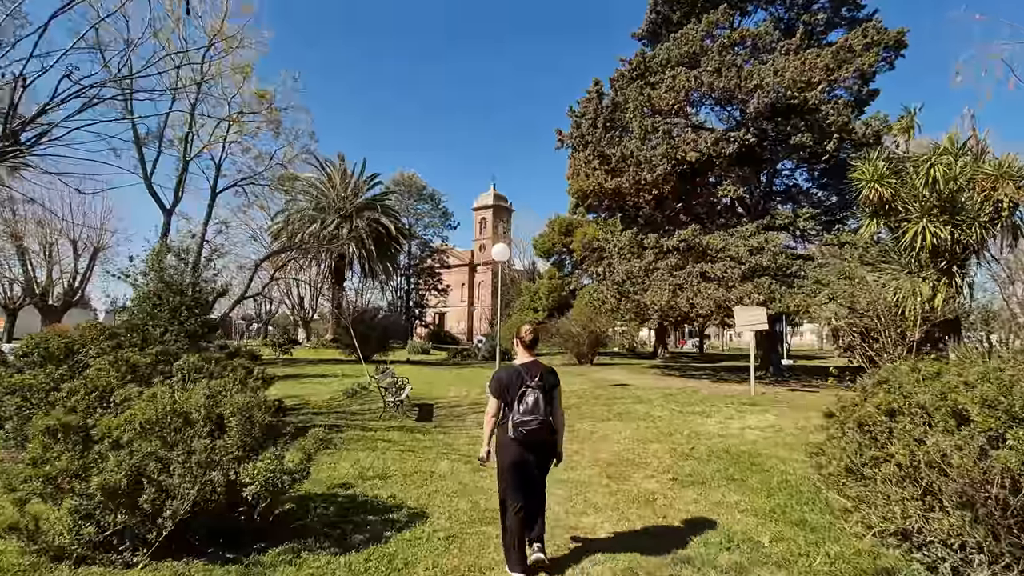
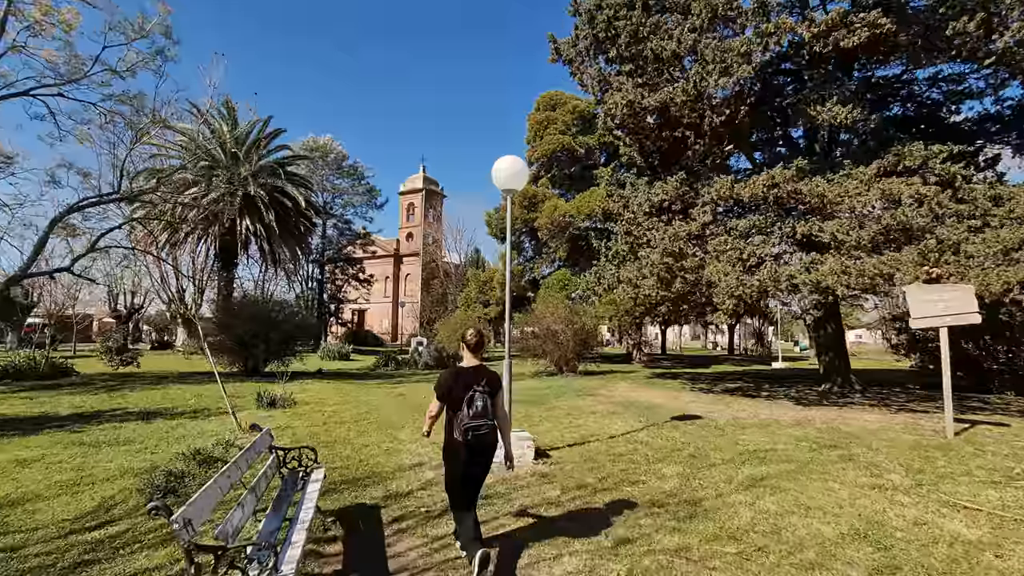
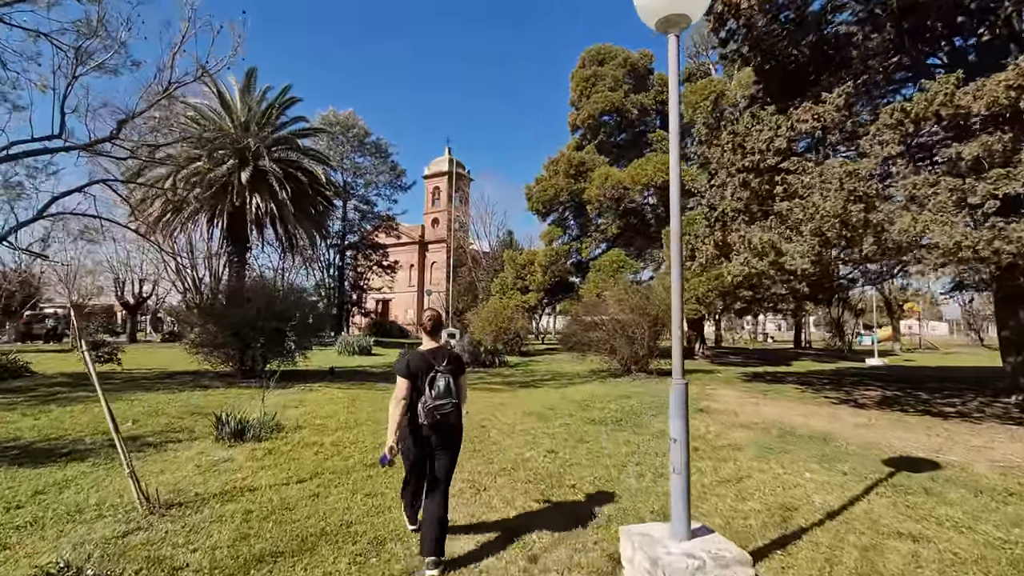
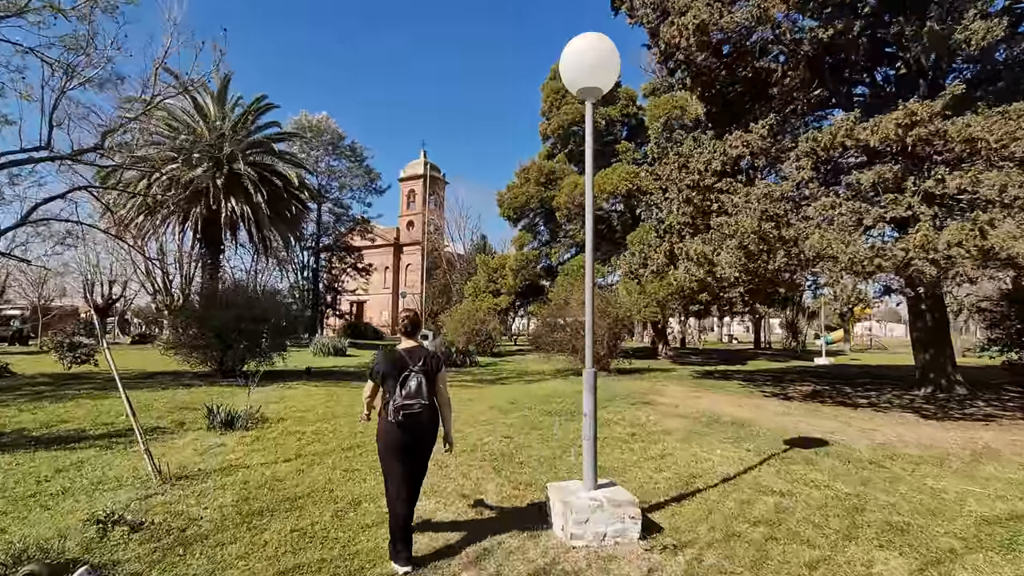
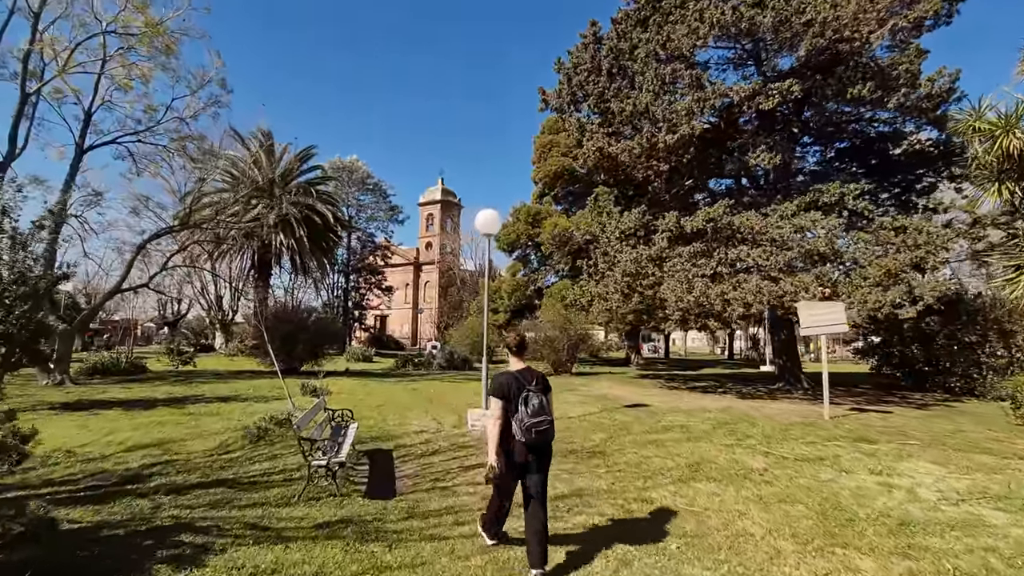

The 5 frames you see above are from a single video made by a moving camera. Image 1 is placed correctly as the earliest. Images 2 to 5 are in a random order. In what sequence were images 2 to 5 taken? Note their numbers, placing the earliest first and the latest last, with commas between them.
5, 2, 4, 3
